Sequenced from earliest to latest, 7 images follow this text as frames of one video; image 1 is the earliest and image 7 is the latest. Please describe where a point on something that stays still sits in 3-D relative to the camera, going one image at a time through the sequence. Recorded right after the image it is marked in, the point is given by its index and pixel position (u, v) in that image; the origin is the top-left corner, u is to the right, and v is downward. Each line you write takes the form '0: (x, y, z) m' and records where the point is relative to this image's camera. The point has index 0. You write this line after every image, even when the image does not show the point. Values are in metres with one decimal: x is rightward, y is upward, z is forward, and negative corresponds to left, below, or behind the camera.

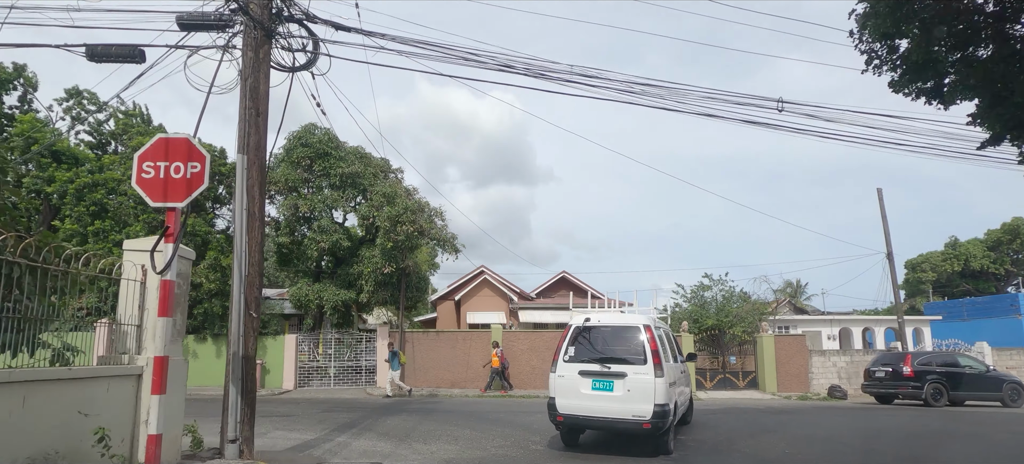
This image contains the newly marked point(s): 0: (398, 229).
0: (-4.5, +0.2, +19.3) m
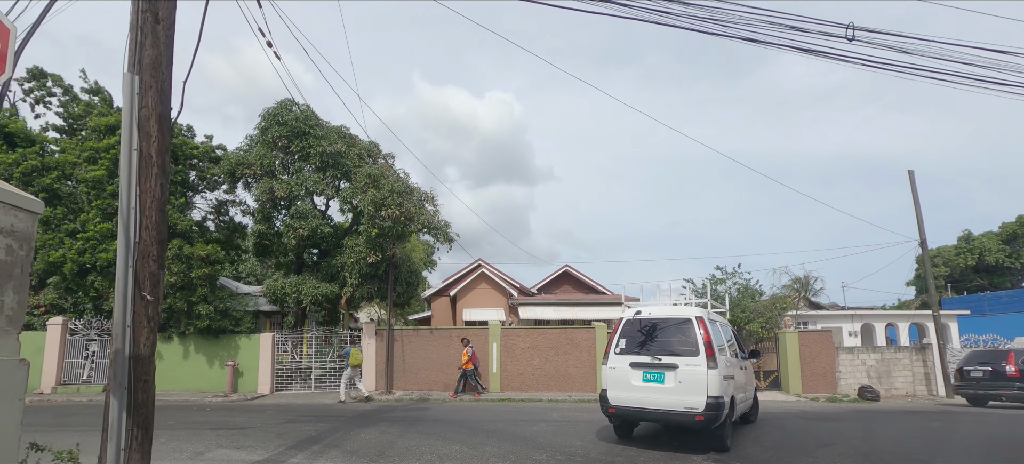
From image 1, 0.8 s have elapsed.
0: (-4.6, +0.7, +17.3) m
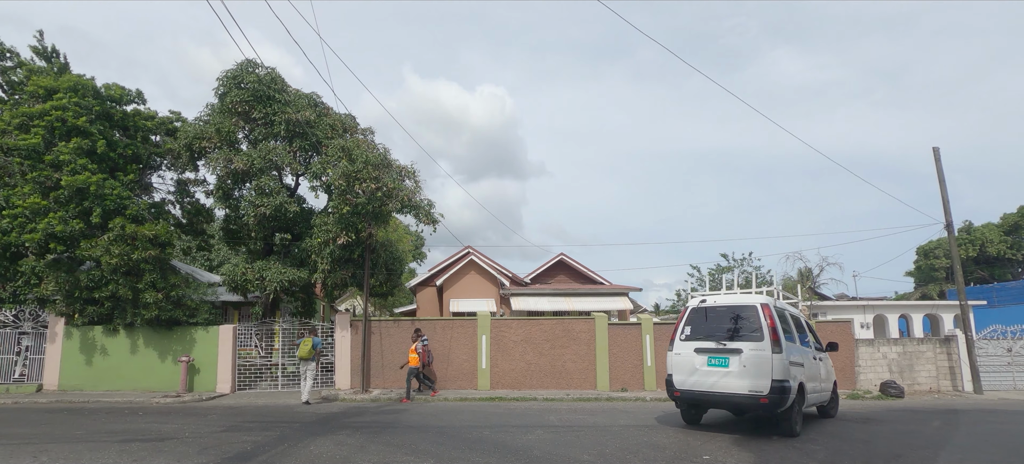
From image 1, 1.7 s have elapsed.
0: (-4.8, +1.4, +15.2) m
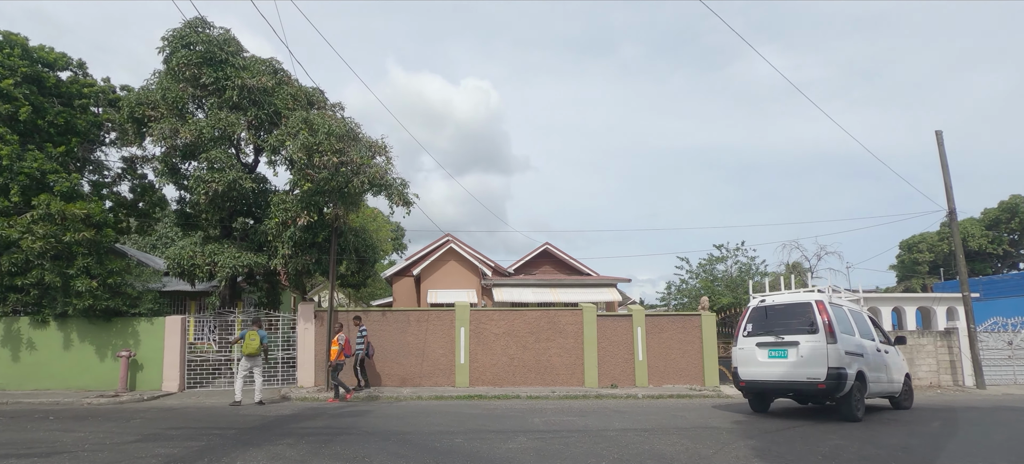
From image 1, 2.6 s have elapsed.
0: (-5.3, +1.9, +13.6) m
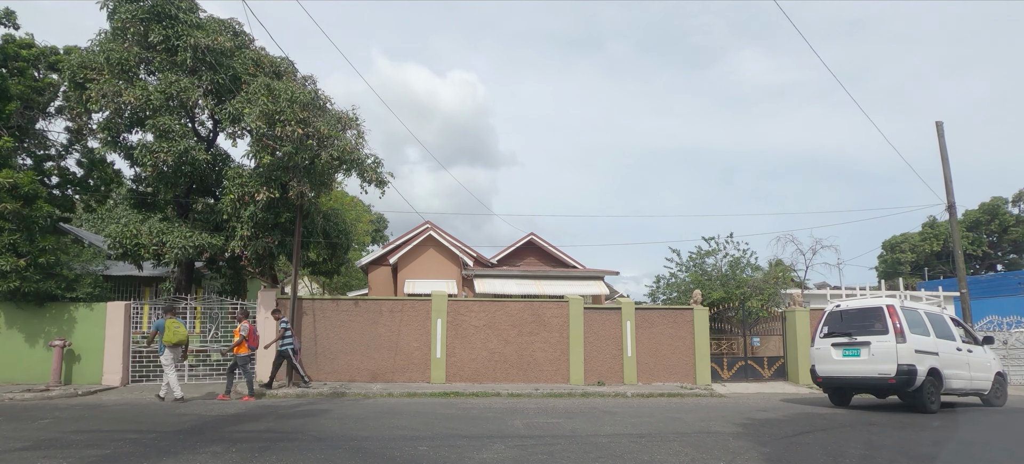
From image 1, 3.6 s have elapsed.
0: (-5.7, +2.5, +12.2) m
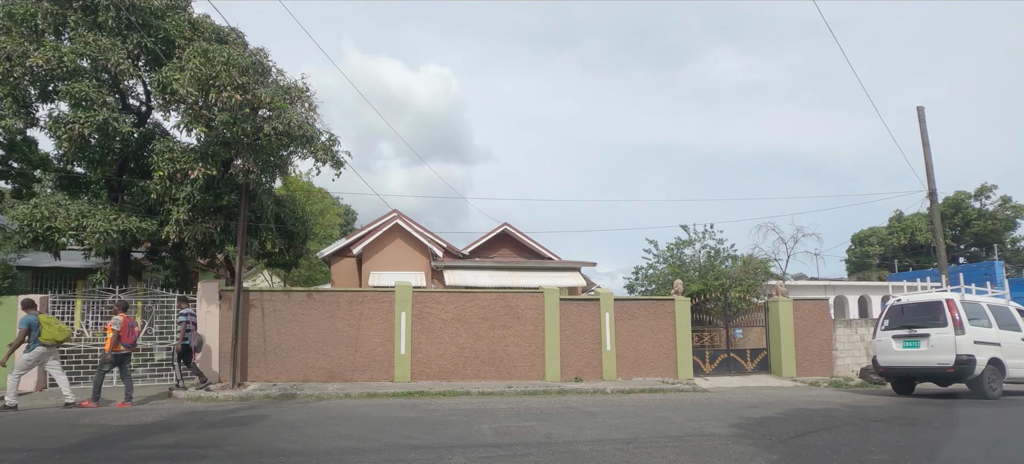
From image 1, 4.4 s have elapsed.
0: (-6.4, +2.8, +10.8) m
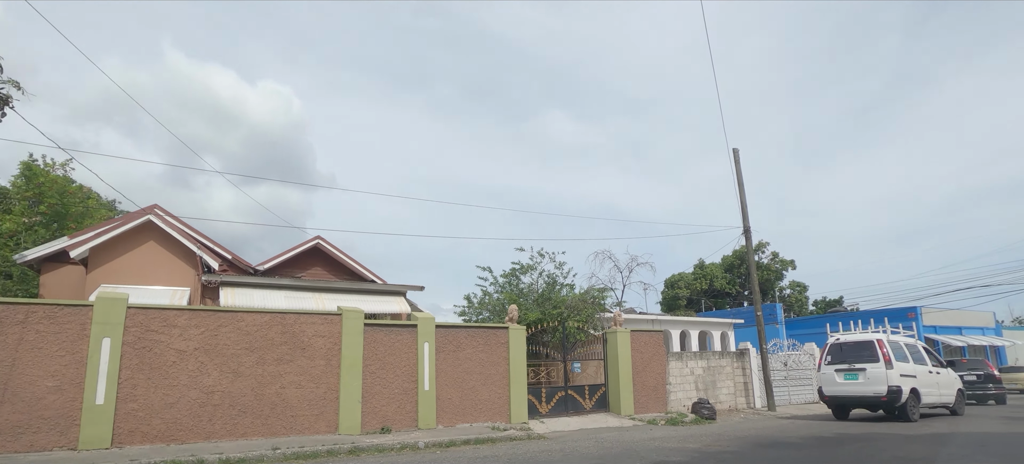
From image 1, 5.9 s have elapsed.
0: (-9.3, +3.6, +5.4) m
